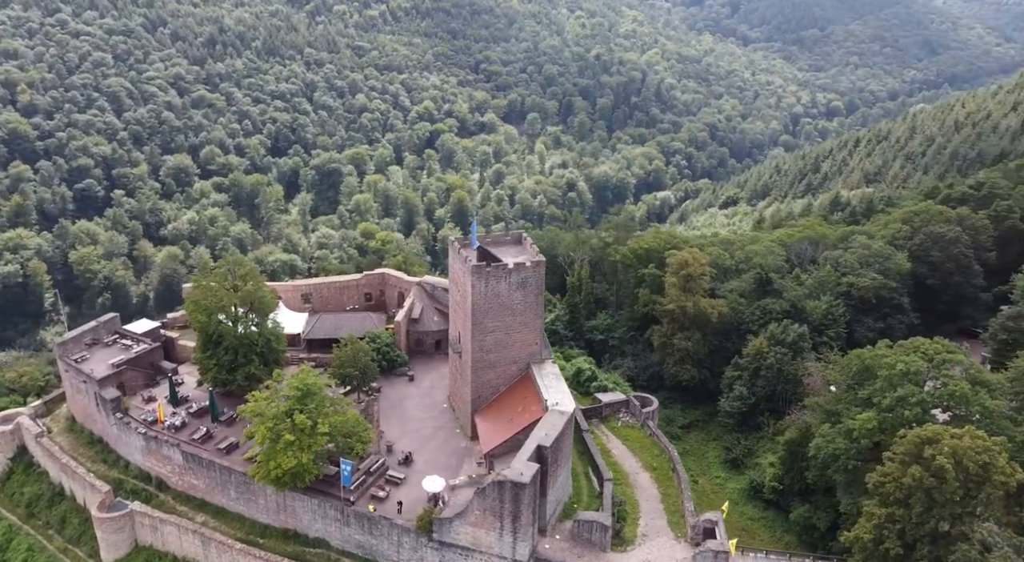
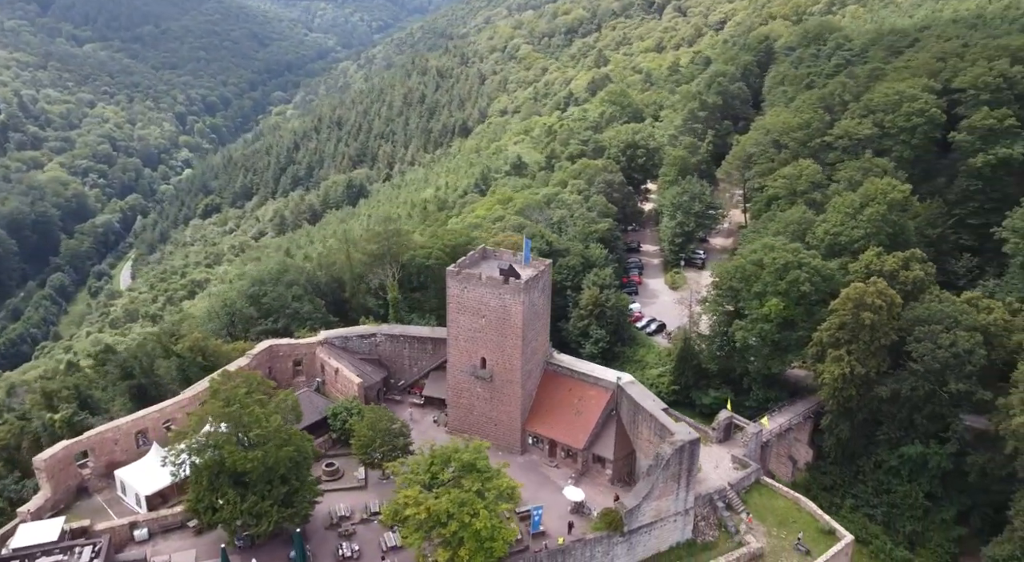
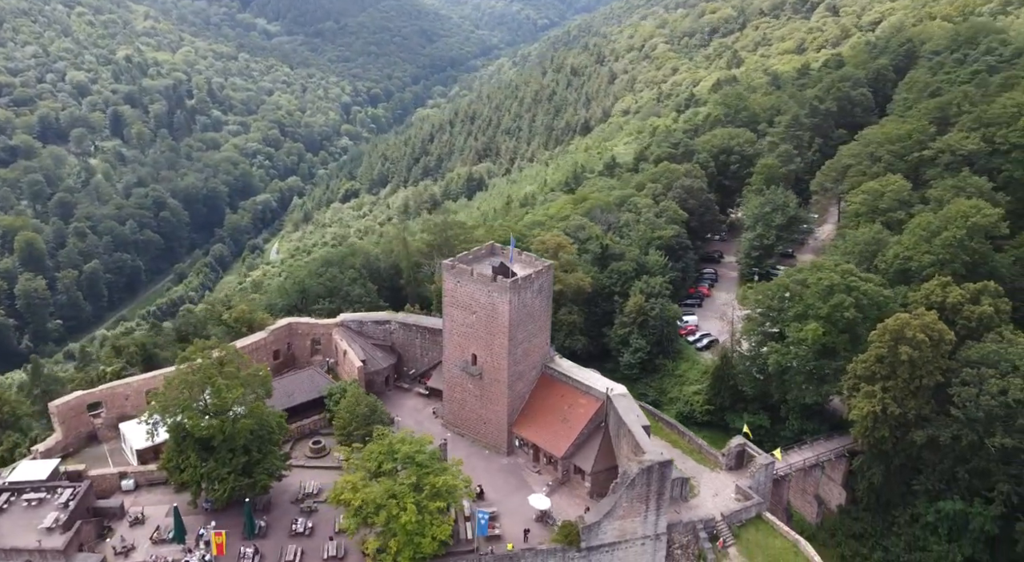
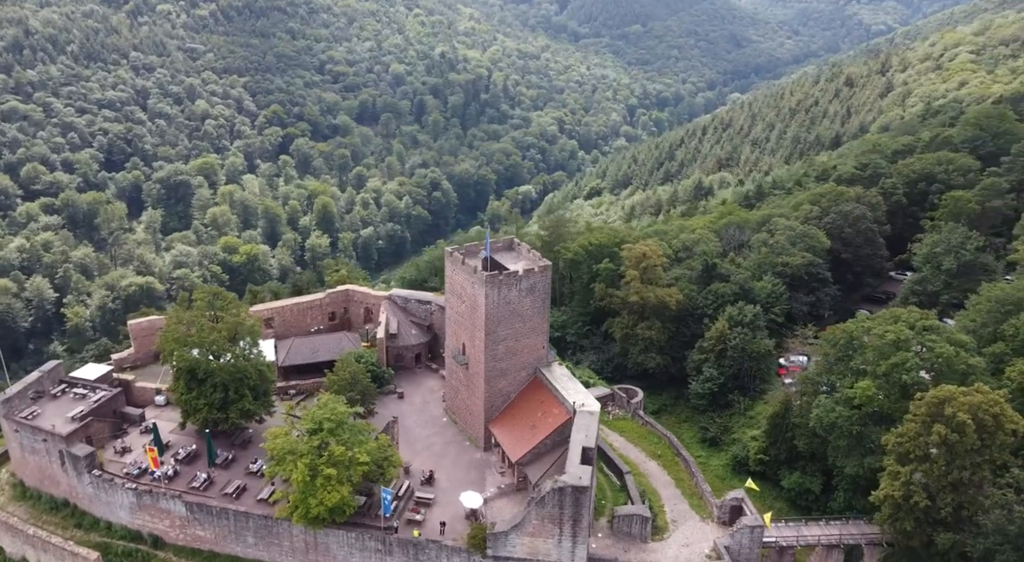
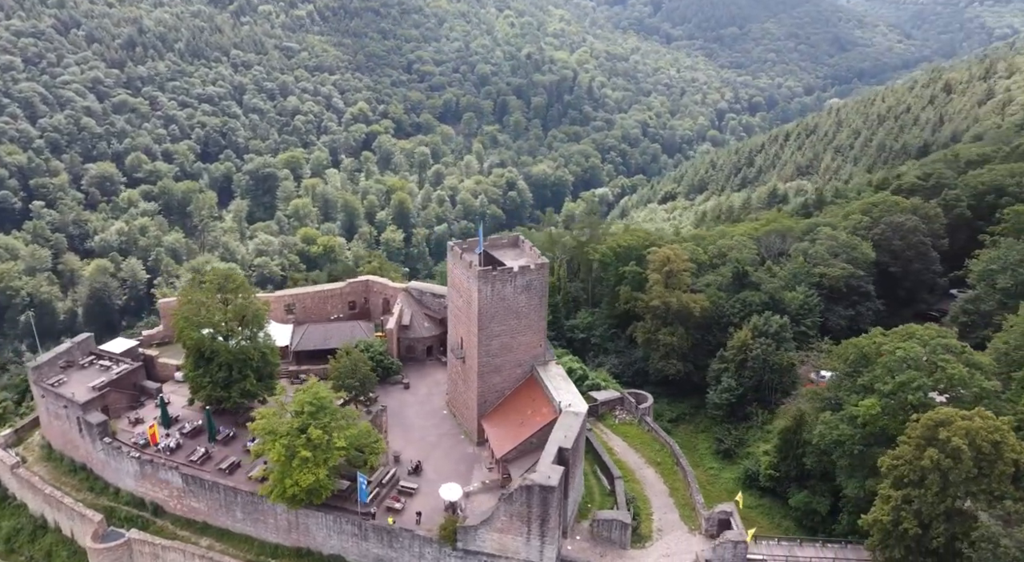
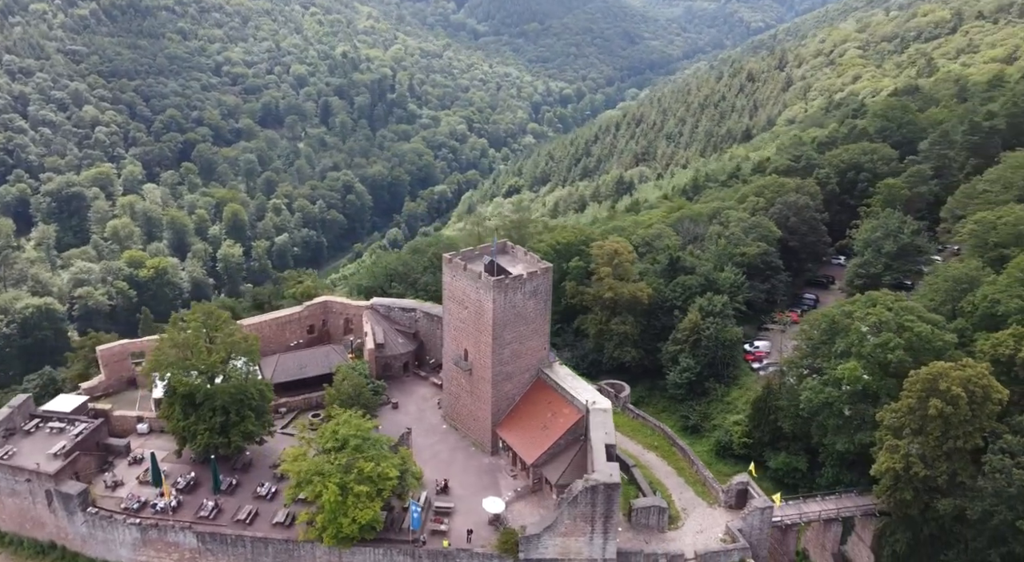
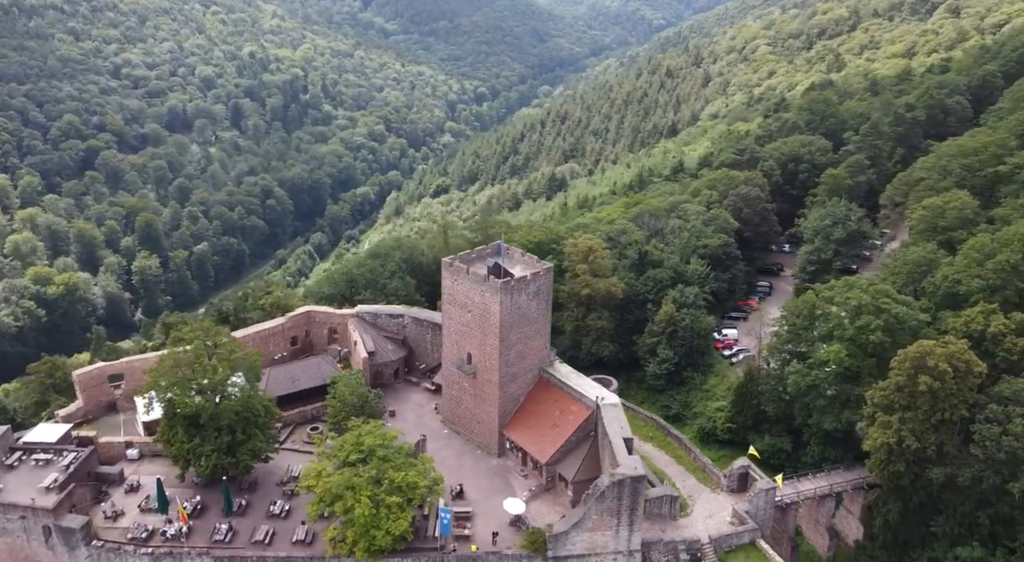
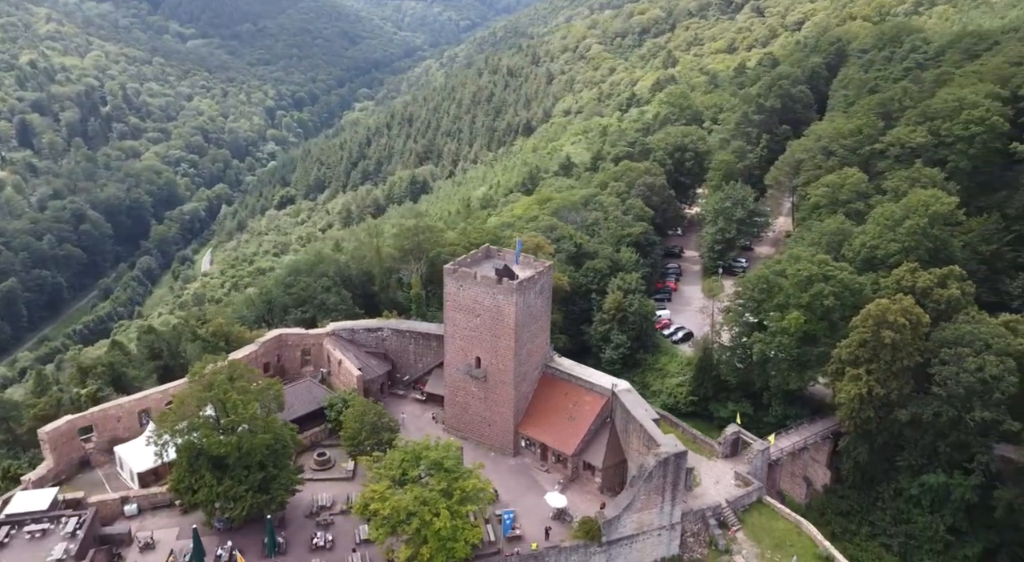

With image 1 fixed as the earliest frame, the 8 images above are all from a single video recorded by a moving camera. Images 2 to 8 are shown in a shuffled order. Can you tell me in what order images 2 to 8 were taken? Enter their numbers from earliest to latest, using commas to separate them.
5, 4, 6, 7, 3, 8, 2
